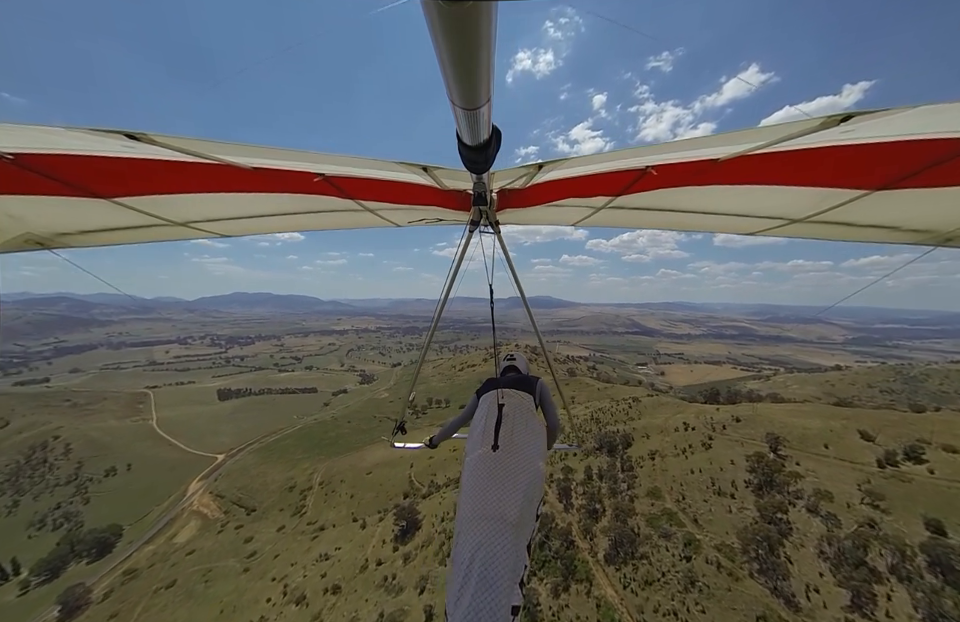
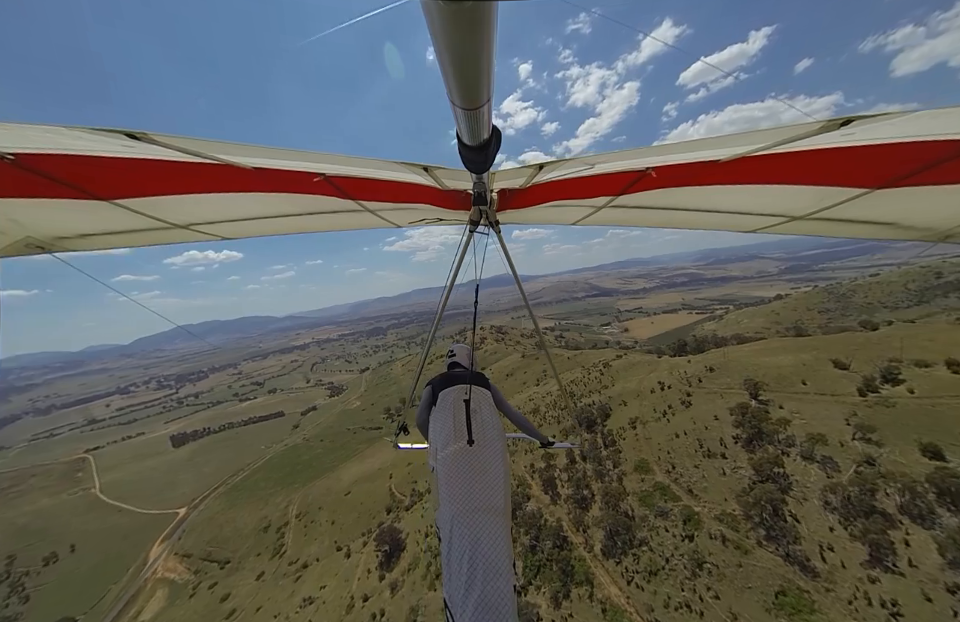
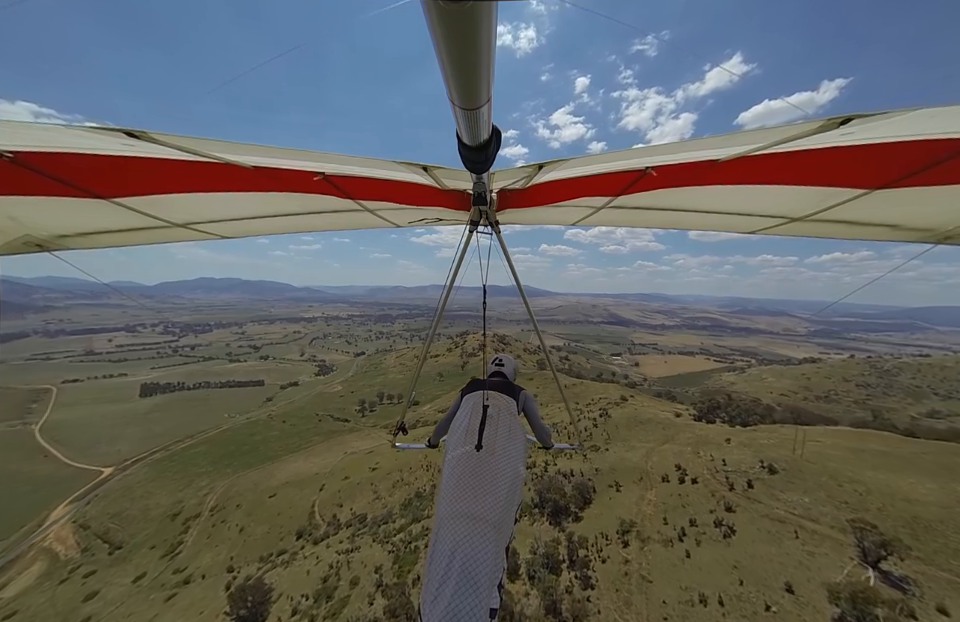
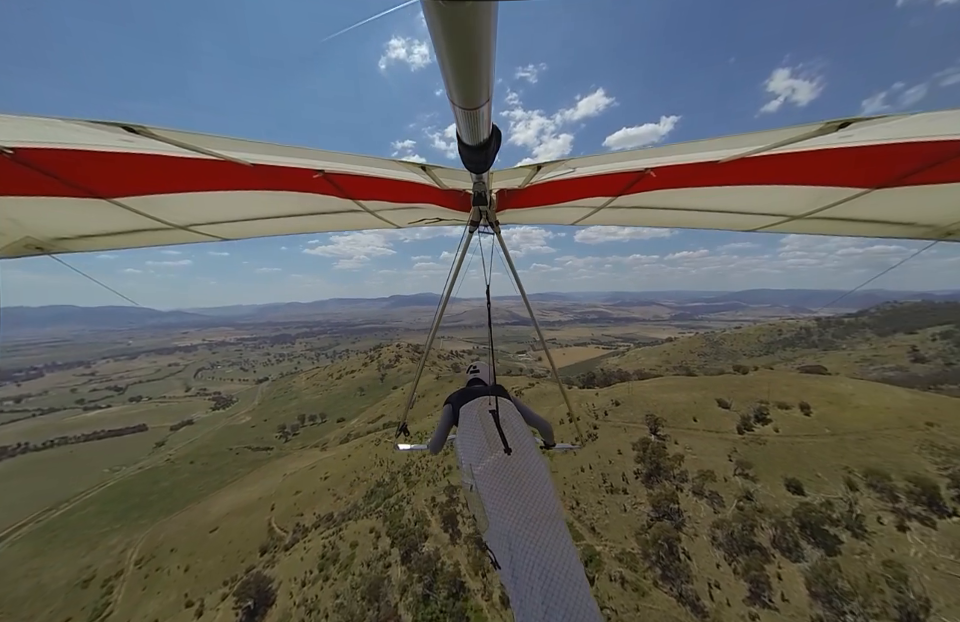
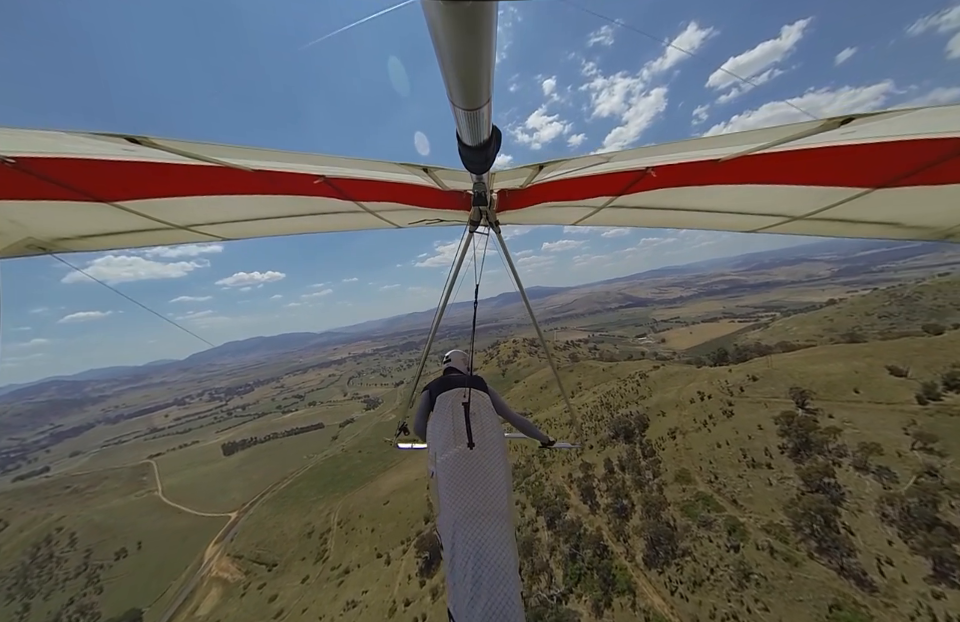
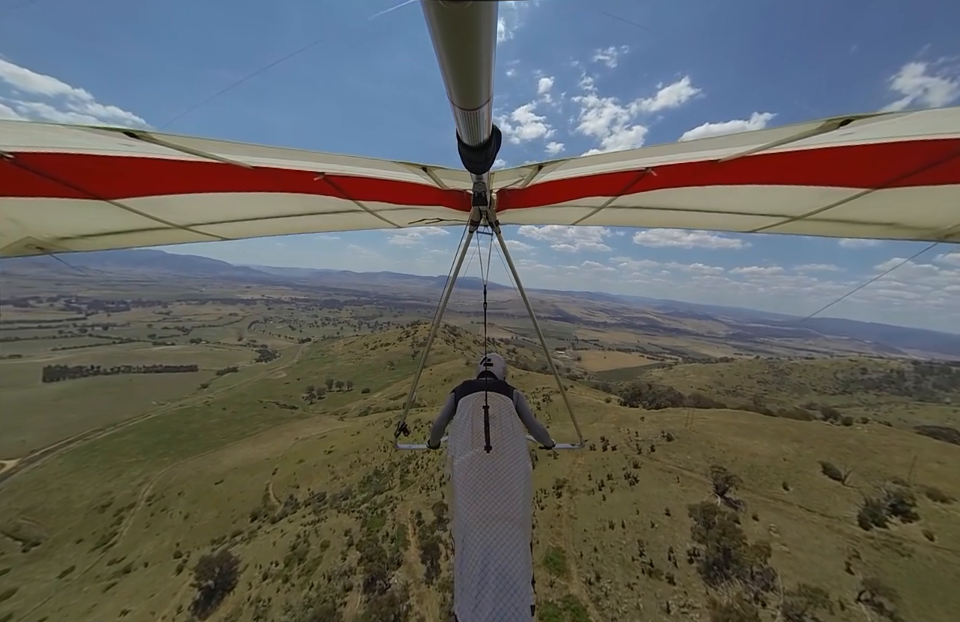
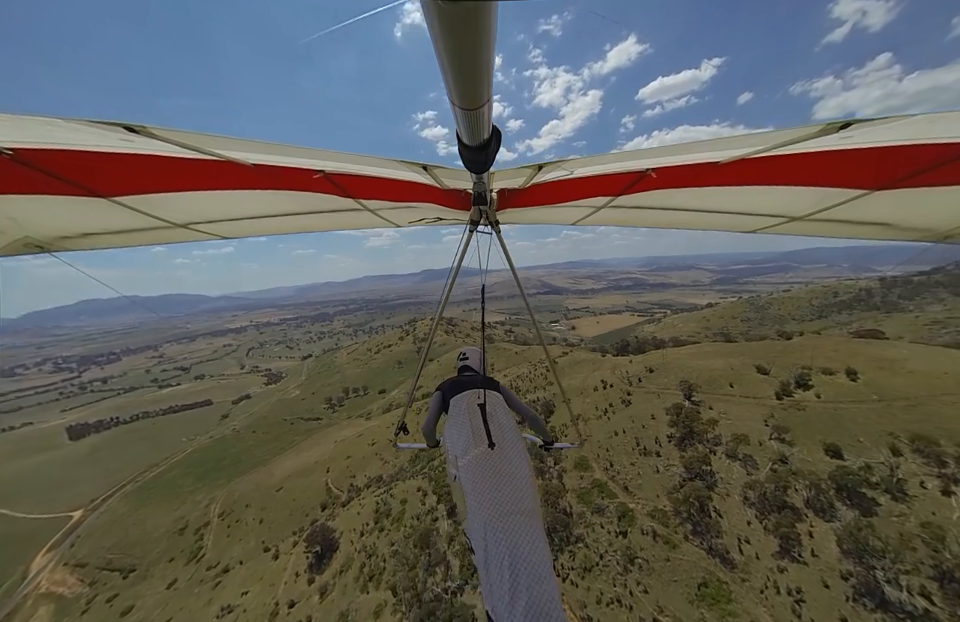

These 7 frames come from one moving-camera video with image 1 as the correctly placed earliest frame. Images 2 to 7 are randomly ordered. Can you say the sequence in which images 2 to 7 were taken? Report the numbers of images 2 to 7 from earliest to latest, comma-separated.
5, 2, 7, 4, 6, 3
